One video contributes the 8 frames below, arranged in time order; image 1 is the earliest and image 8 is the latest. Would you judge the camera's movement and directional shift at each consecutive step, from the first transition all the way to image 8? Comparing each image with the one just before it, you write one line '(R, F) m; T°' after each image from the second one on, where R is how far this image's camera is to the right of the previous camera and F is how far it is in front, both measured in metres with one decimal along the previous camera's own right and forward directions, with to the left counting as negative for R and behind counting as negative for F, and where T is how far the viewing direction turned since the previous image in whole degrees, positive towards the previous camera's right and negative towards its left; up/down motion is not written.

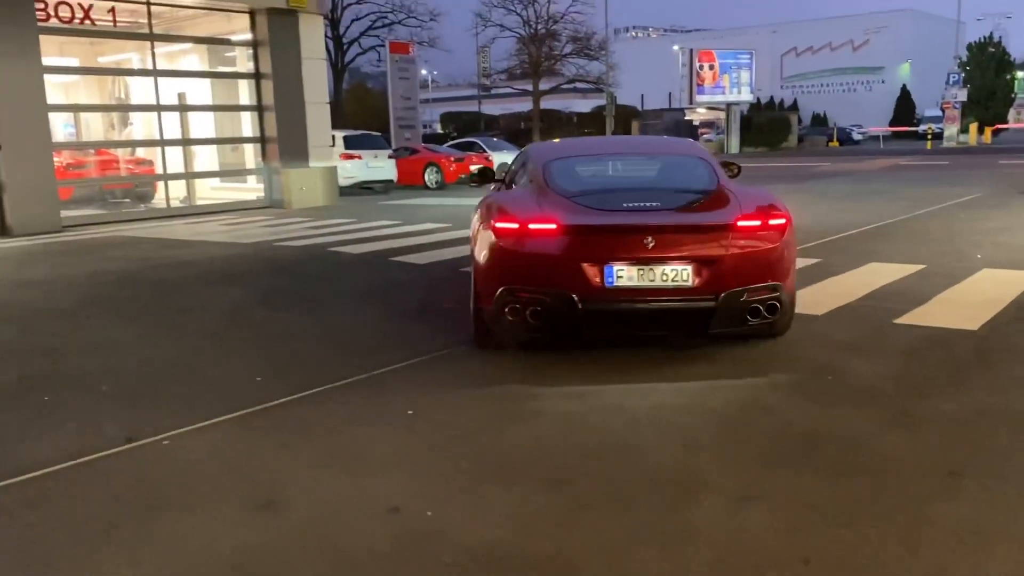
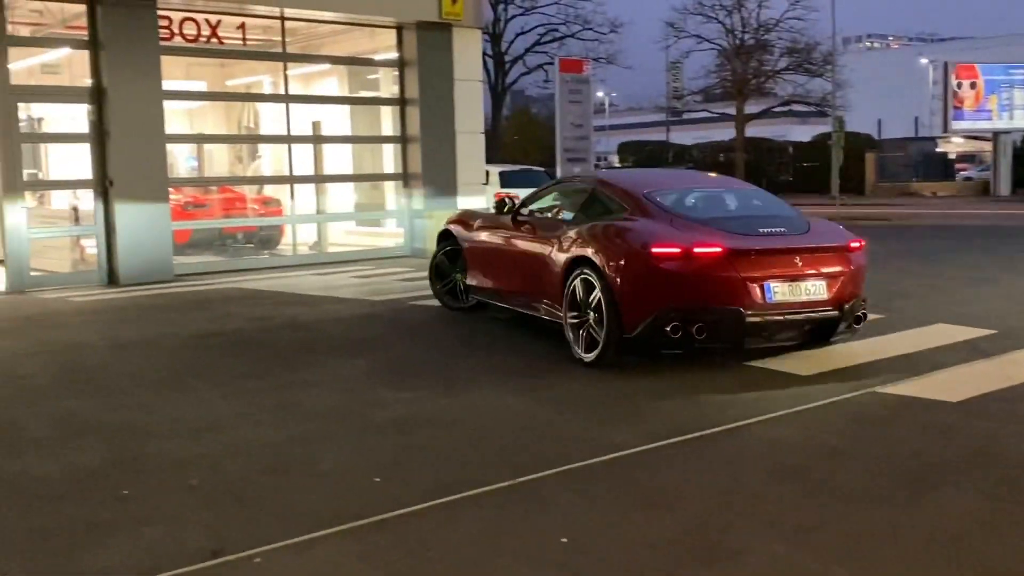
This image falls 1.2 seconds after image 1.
(-0.2, +3.1) m; -8°
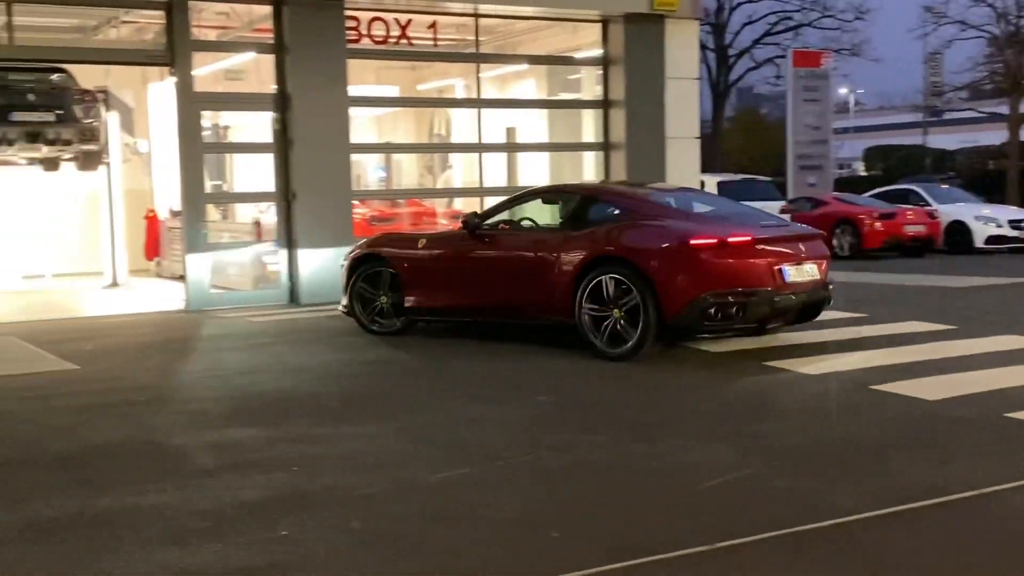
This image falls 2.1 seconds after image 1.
(-0.1, +1.6) m; -9°
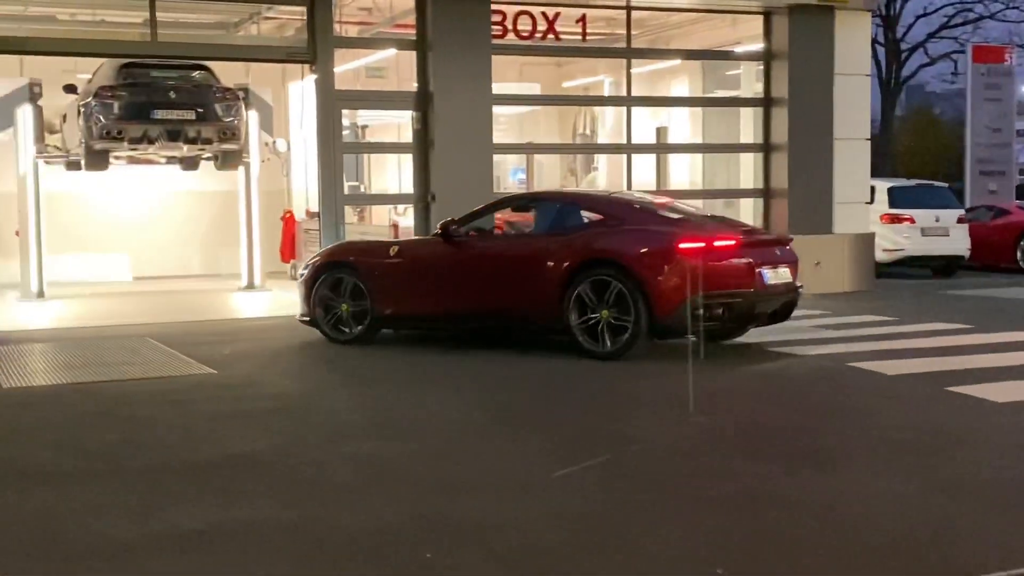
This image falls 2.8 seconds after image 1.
(-0.3, +0.6) m; -6°
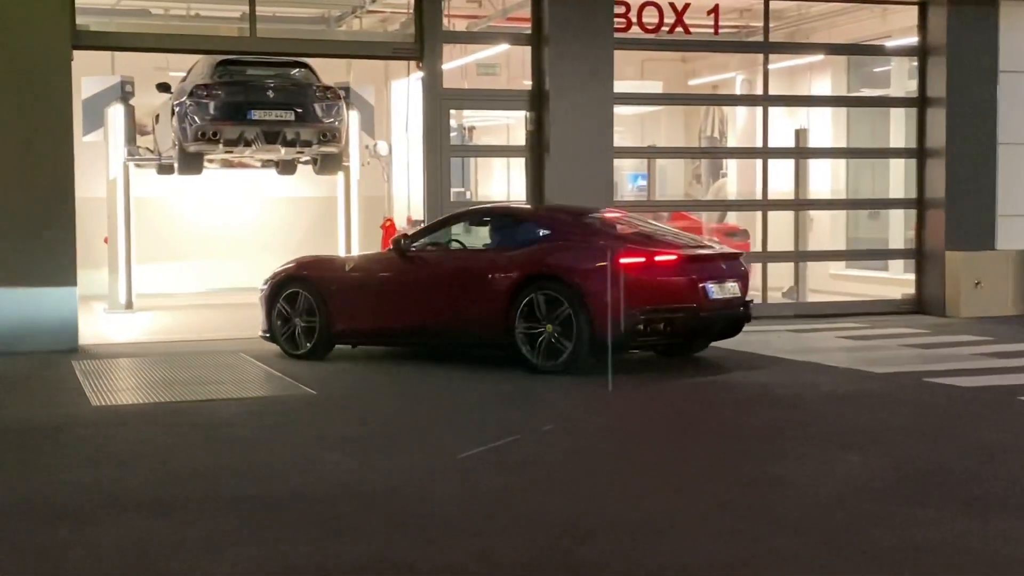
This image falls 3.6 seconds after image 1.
(-0.4, +1.0) m; -4°
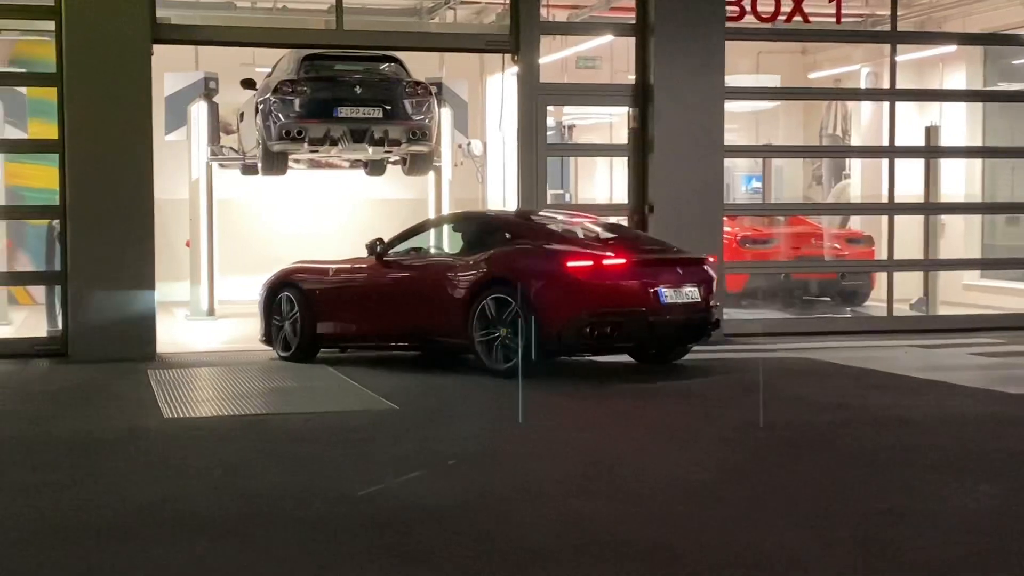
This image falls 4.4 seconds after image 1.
(-0.1, +0.7) m; -4°
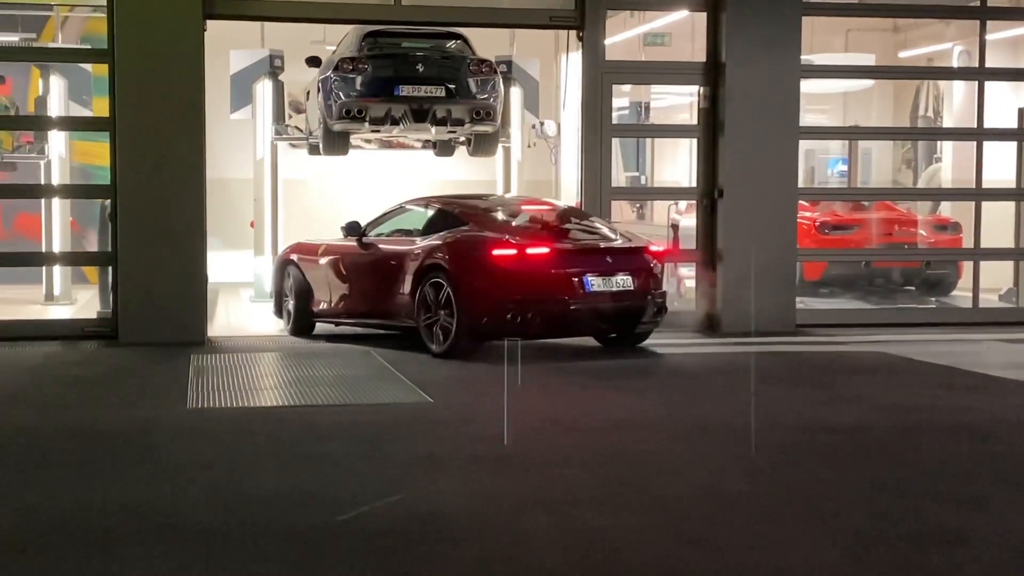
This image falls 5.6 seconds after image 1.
(+0.3, +0.4) m; -4°
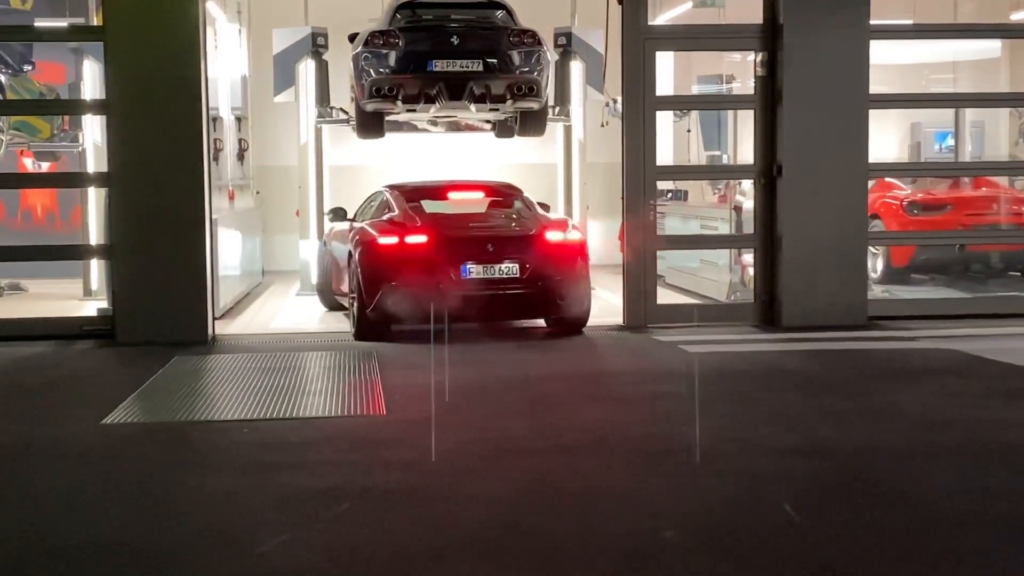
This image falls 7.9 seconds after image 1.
(+0.7, +0.9) m; -6°
